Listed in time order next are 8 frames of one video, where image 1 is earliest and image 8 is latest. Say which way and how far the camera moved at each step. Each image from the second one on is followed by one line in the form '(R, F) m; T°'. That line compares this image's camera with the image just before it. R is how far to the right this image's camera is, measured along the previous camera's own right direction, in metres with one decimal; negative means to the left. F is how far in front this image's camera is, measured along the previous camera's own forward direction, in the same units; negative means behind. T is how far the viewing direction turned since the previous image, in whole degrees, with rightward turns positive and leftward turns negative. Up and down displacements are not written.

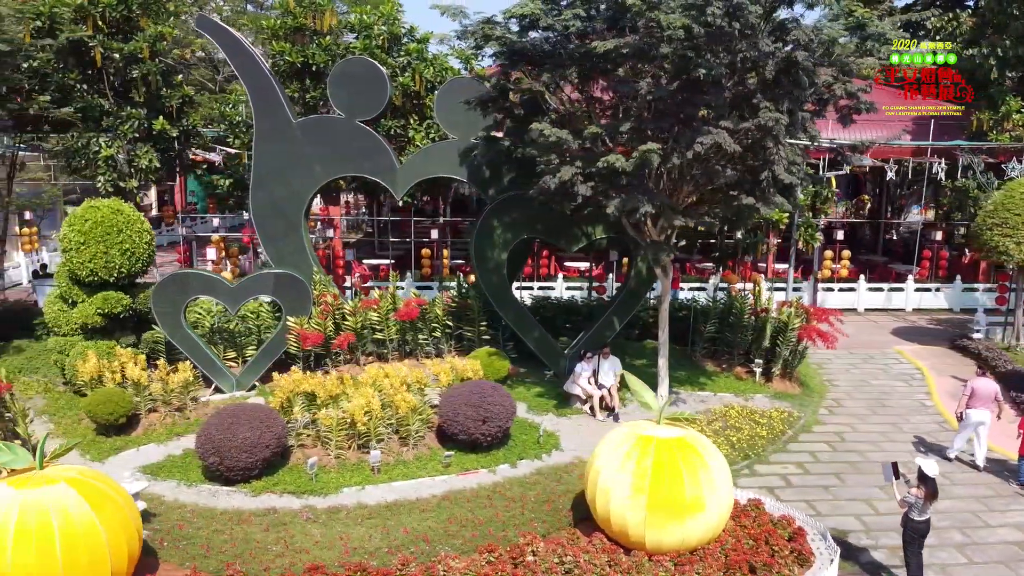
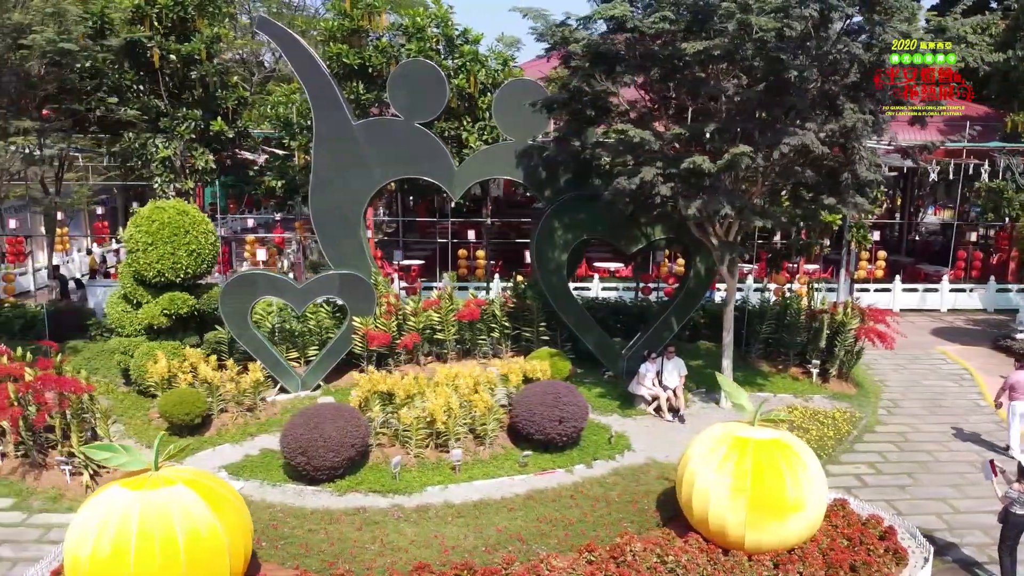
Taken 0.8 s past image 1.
(-1.8, 0.0) m; 0°
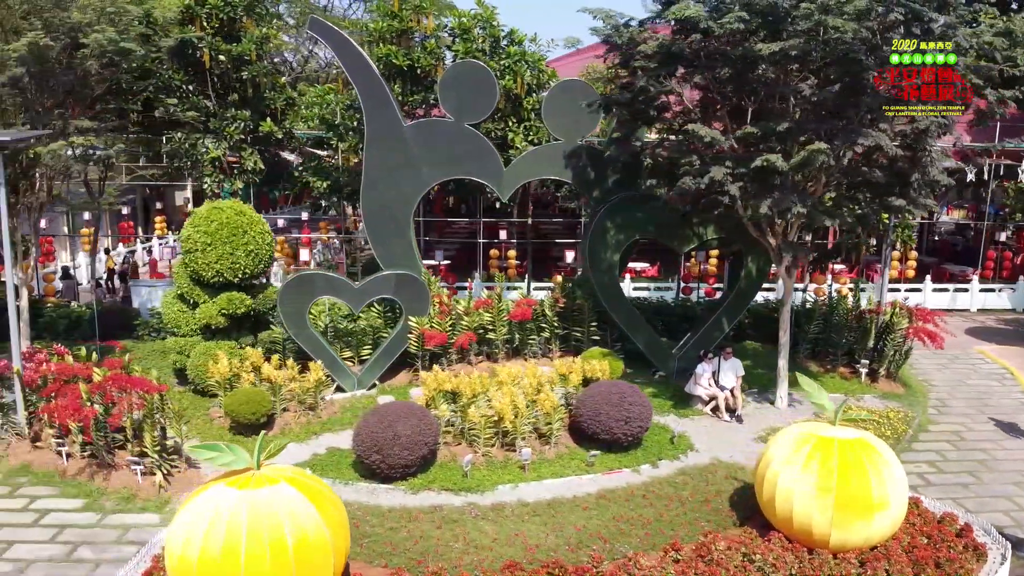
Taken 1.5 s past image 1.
(-1.5, 0.0) m; 0°
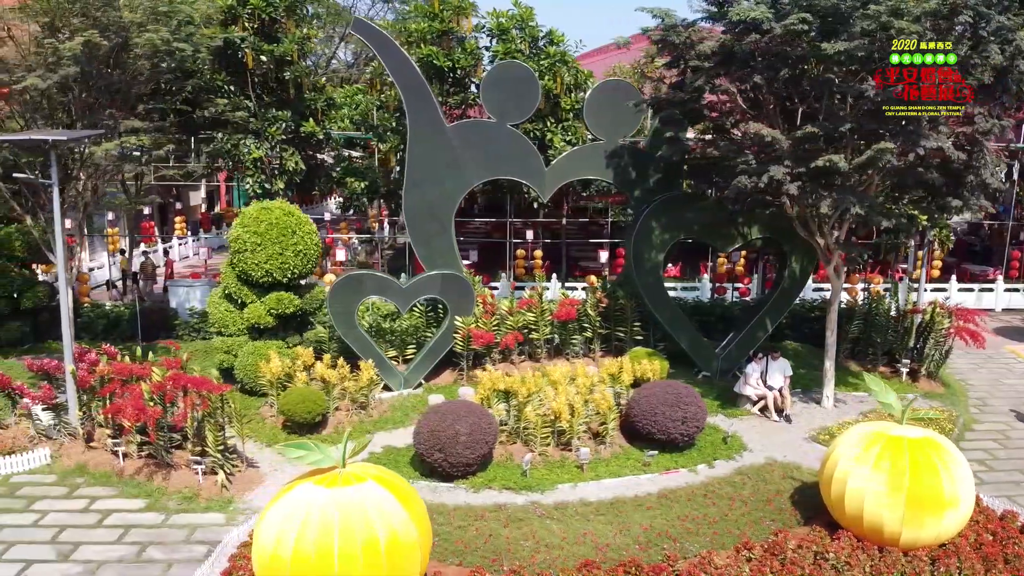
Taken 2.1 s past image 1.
(-1.3, 0.0) m; 0°
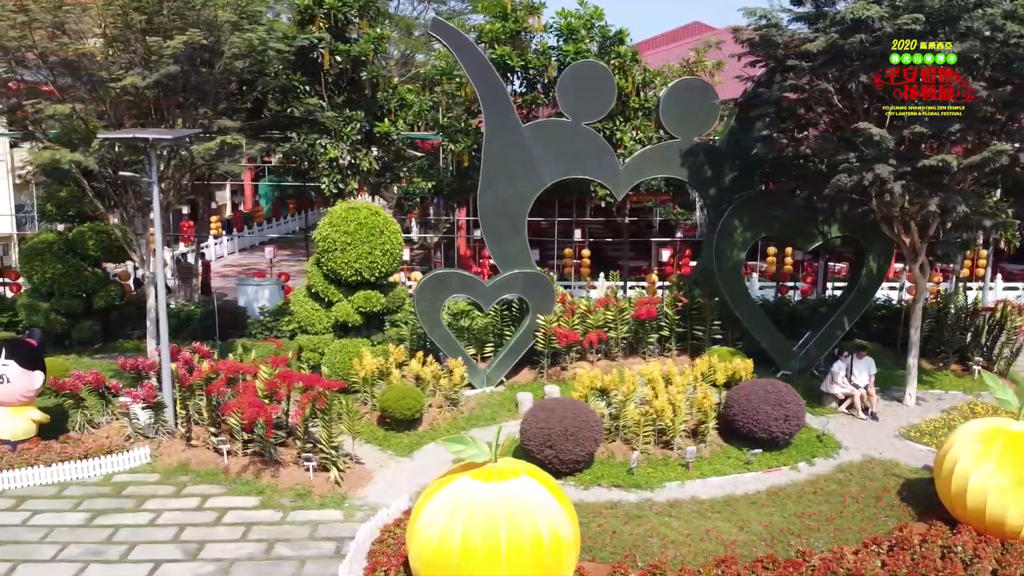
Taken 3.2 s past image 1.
(-2.4, 0.0) m; 0°
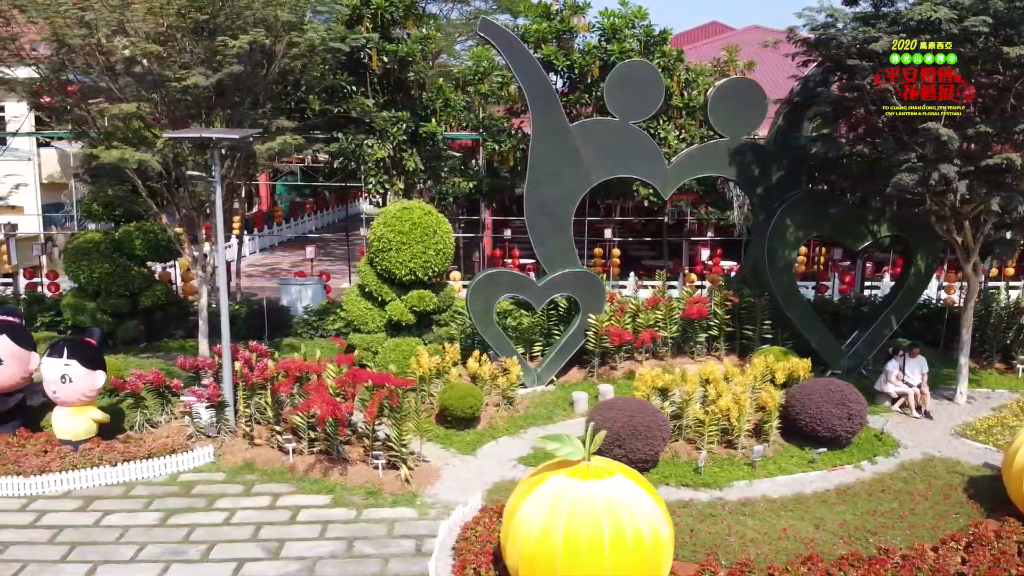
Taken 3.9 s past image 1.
(-1.5, 0.0) m; 0°
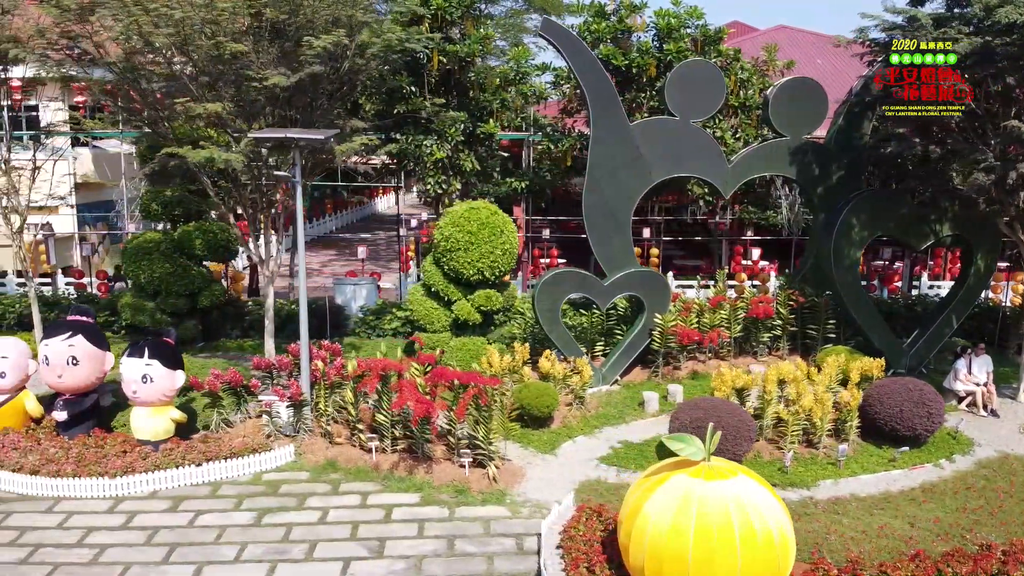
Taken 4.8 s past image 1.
(-1.9, 0.0) m; 0°
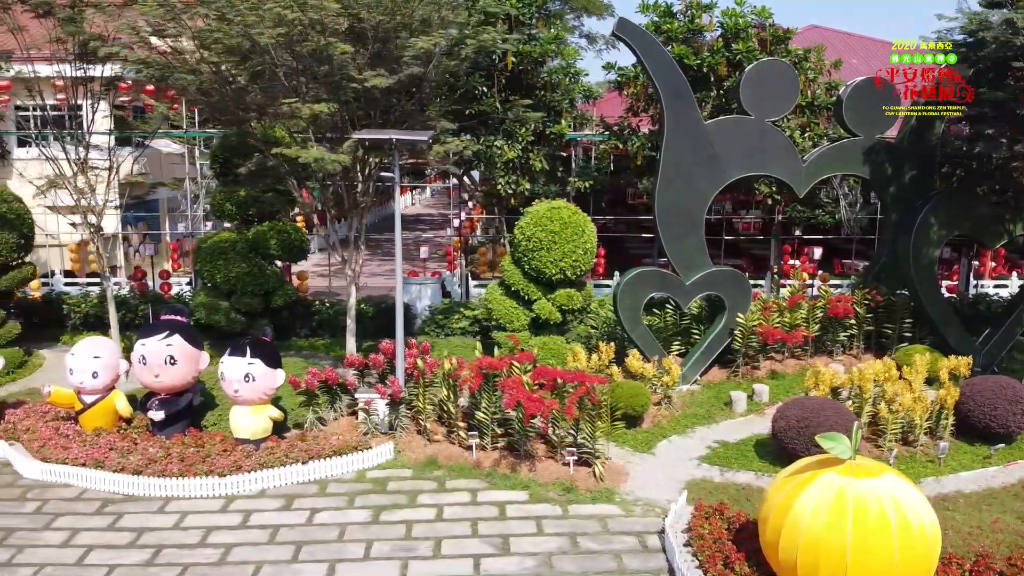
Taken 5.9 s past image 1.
(-2.4, -0.1) m; 0°
